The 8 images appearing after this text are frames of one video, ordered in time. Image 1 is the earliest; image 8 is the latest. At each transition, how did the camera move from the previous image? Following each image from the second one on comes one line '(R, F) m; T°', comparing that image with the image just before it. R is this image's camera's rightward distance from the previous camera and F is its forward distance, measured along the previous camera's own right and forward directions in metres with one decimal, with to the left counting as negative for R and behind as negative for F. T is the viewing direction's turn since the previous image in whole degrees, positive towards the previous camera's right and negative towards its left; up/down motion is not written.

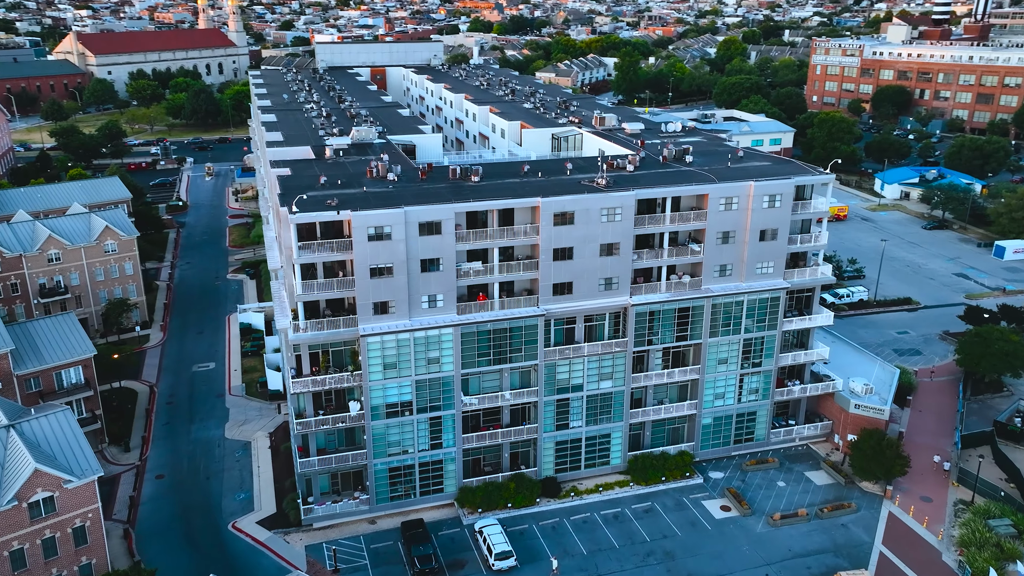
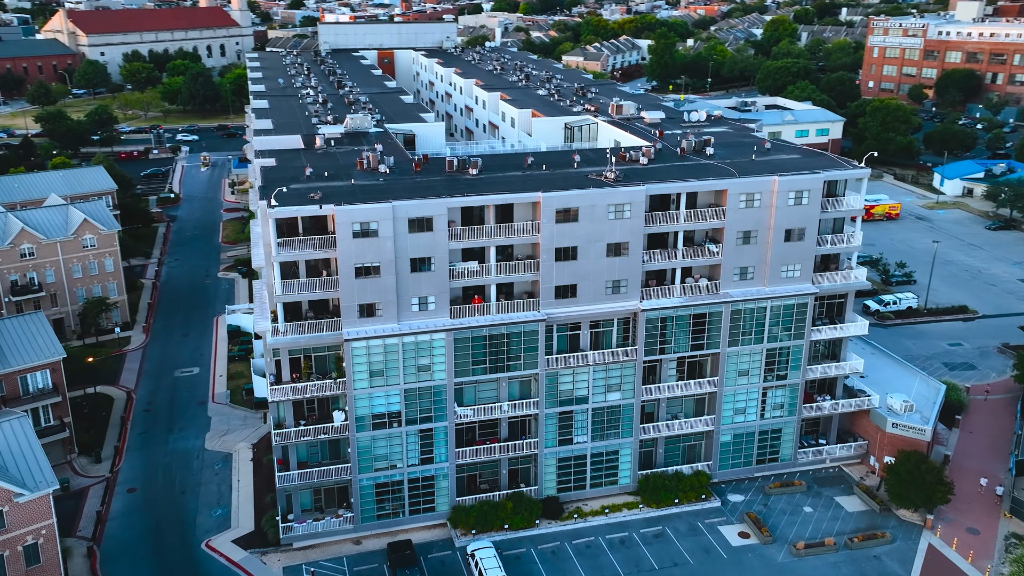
(+2.5, +6.6) m; -2°
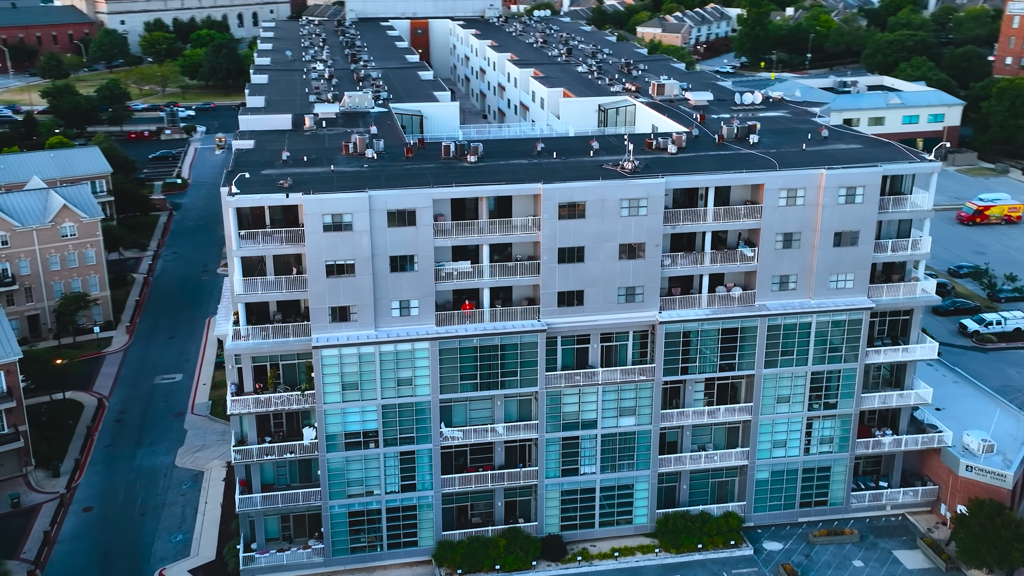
(+5.5, +9.8) m; -5°
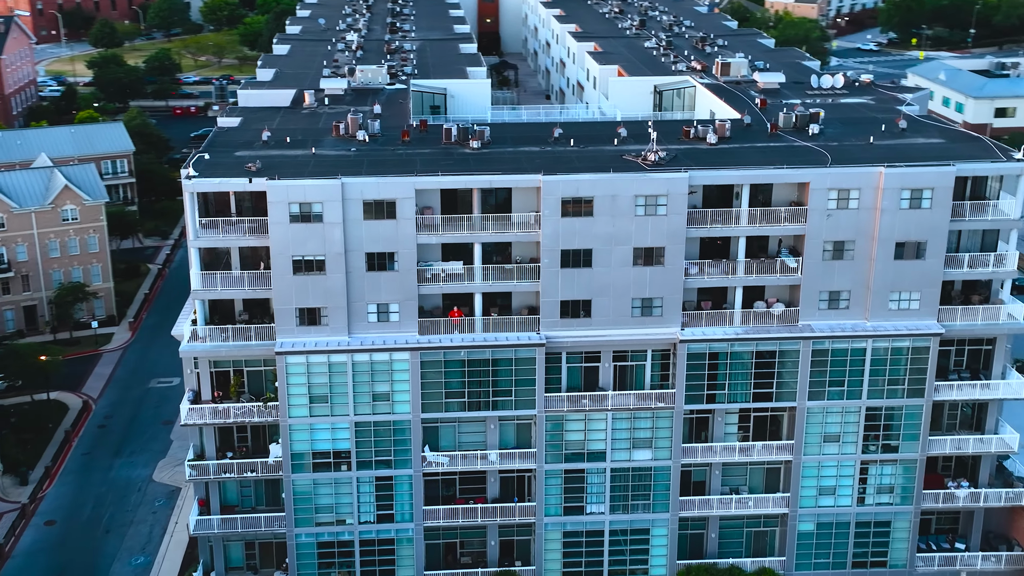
(+6.2, +8.8) m; -7°
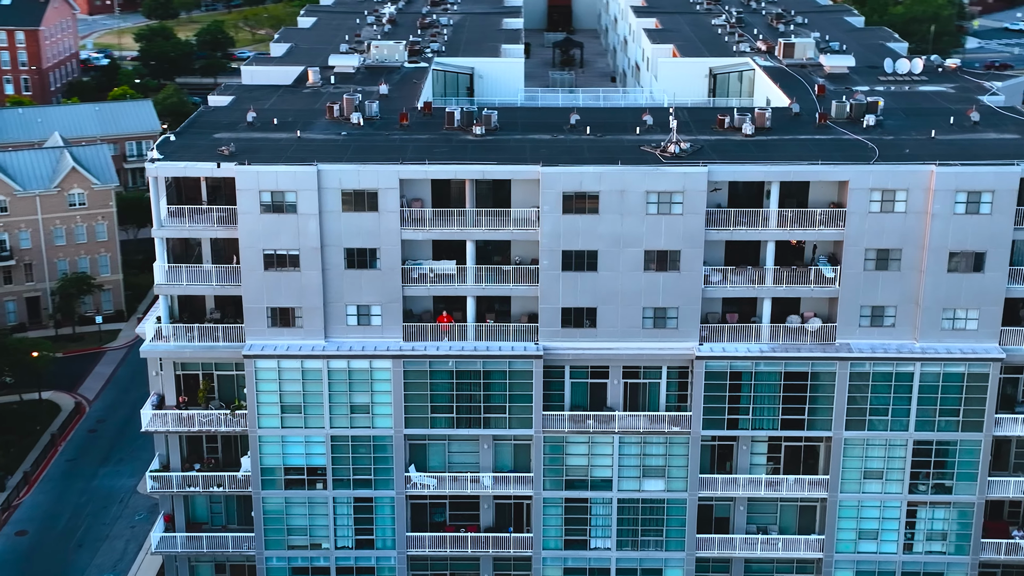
(+3.7, +6.0) m; -4°
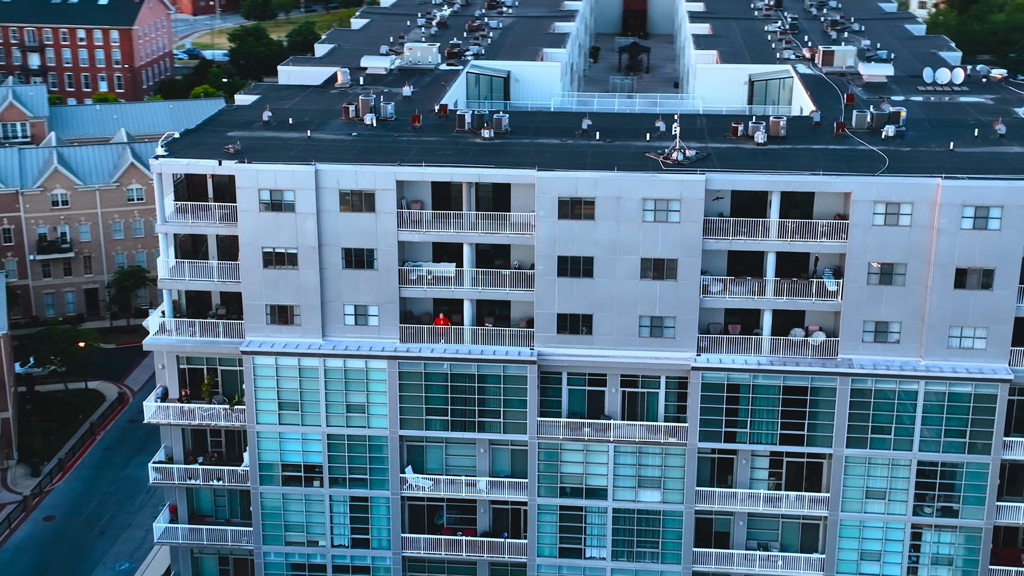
(+3.6, +0.4) m; -4°
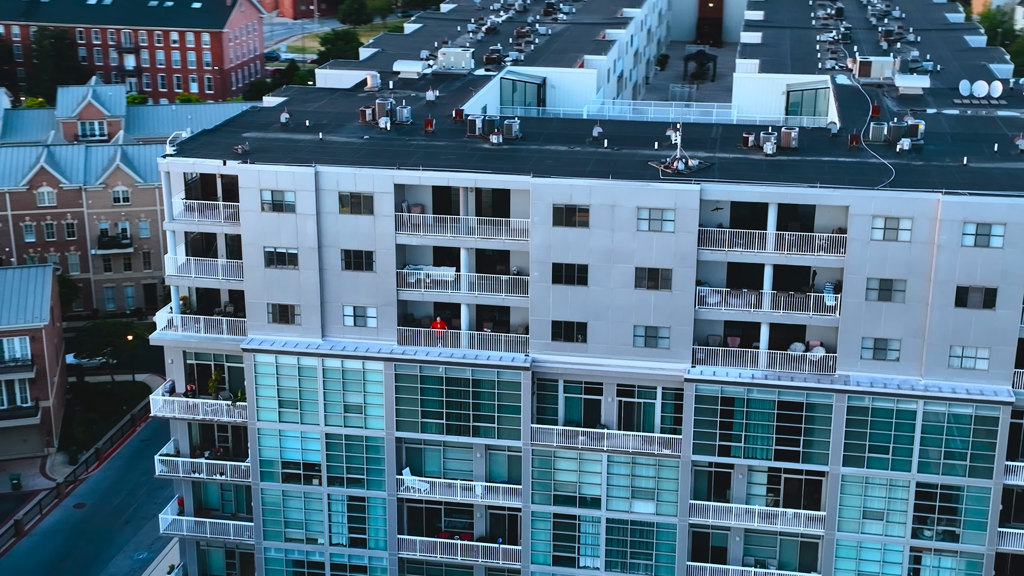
(+3.6, +0.1) m; -4°
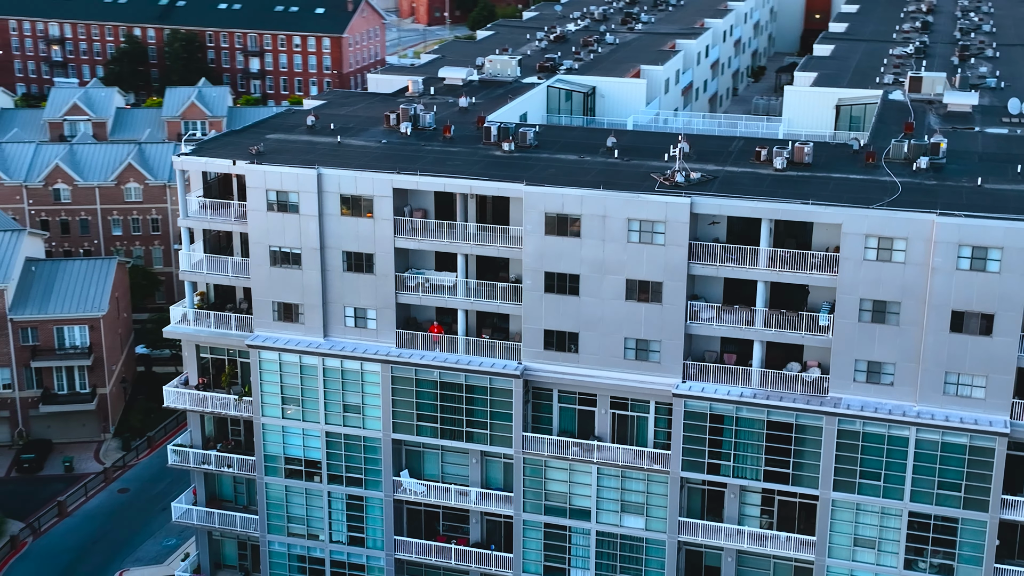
(+5.0, +0.1) m; -6°
